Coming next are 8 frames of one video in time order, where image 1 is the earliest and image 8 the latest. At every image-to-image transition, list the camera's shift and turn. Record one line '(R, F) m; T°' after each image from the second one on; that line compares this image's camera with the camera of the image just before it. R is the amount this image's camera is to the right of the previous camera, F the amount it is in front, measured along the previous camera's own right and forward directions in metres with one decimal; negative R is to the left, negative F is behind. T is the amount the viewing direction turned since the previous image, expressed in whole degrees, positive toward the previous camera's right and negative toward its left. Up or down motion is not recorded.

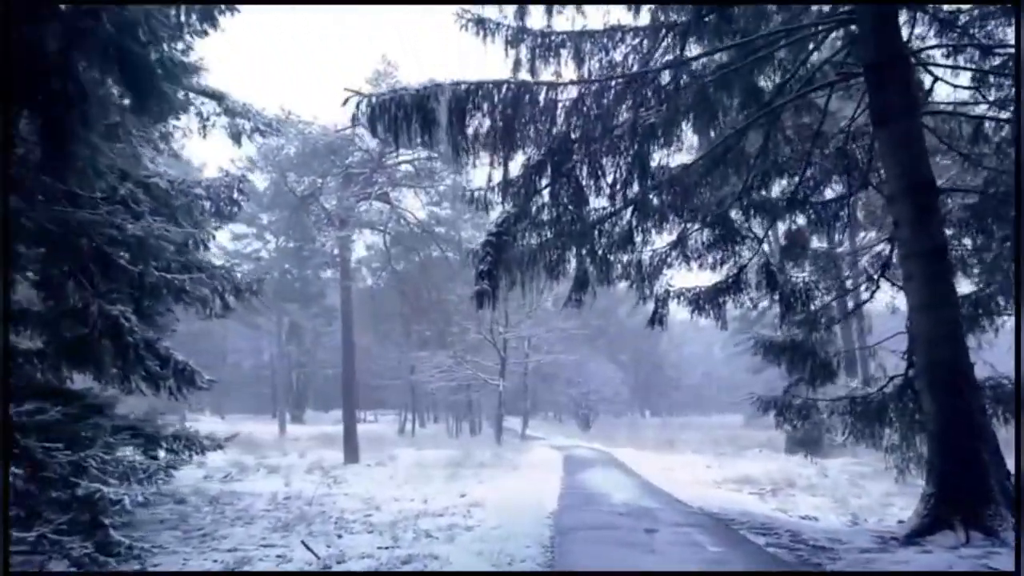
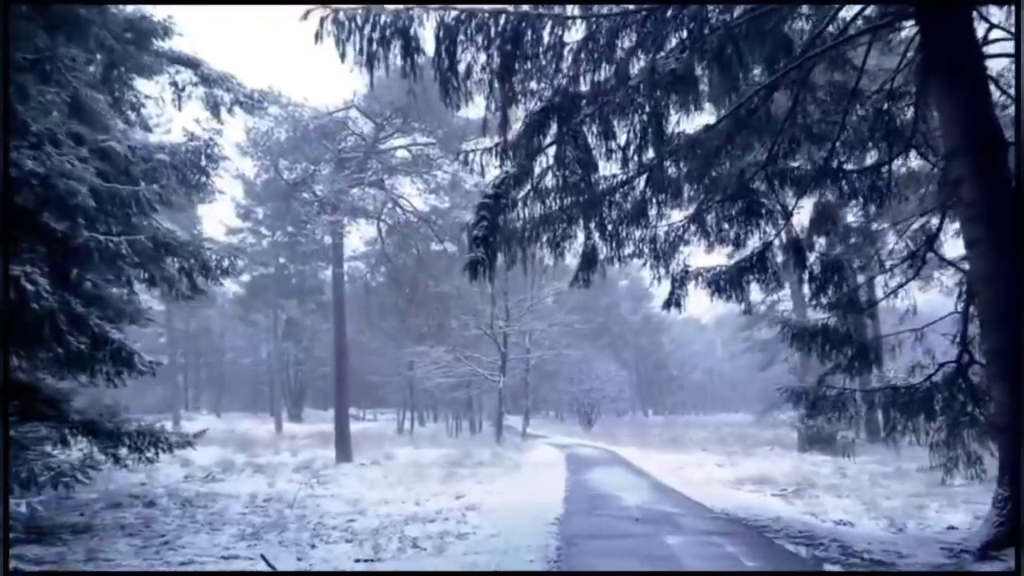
(0.0, +0.5) m; 0°
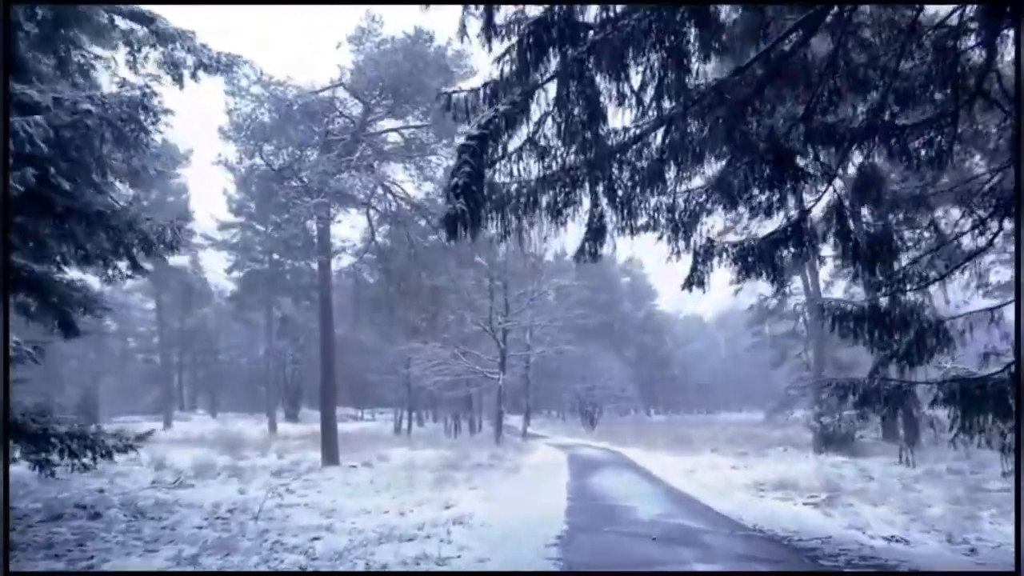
(0.0, +0.6) m; 0°
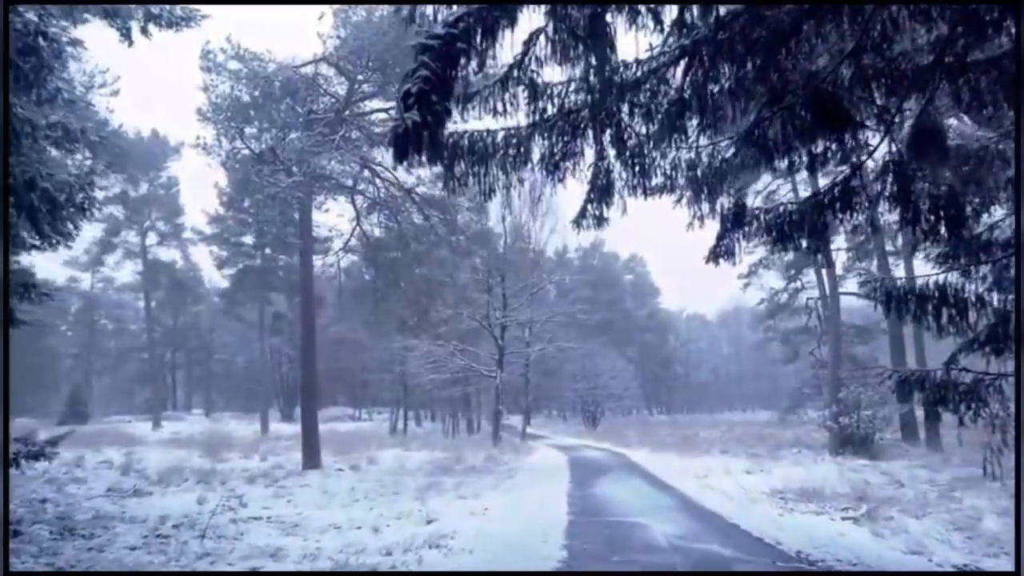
(0.0, +0.6) m; 0°
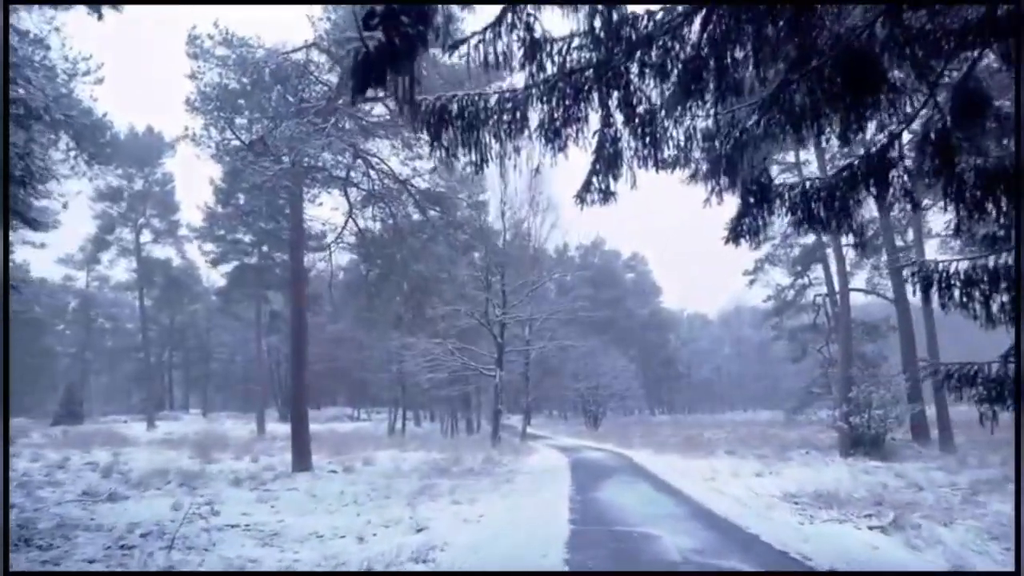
(0.0, +0.3) m; 0°
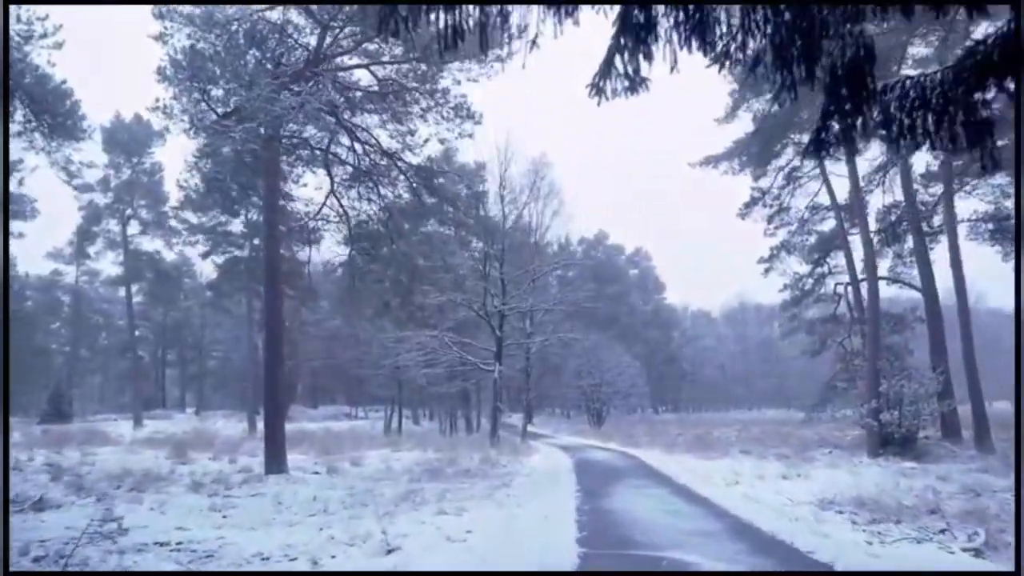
(0.0, +0.7) m; 0°
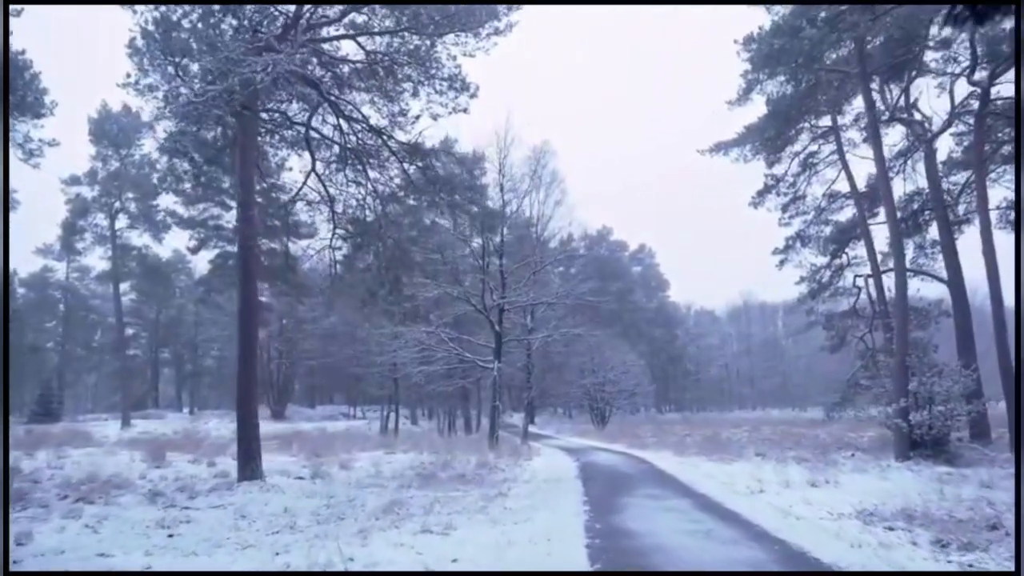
(0.0, +0.6) m; 0°
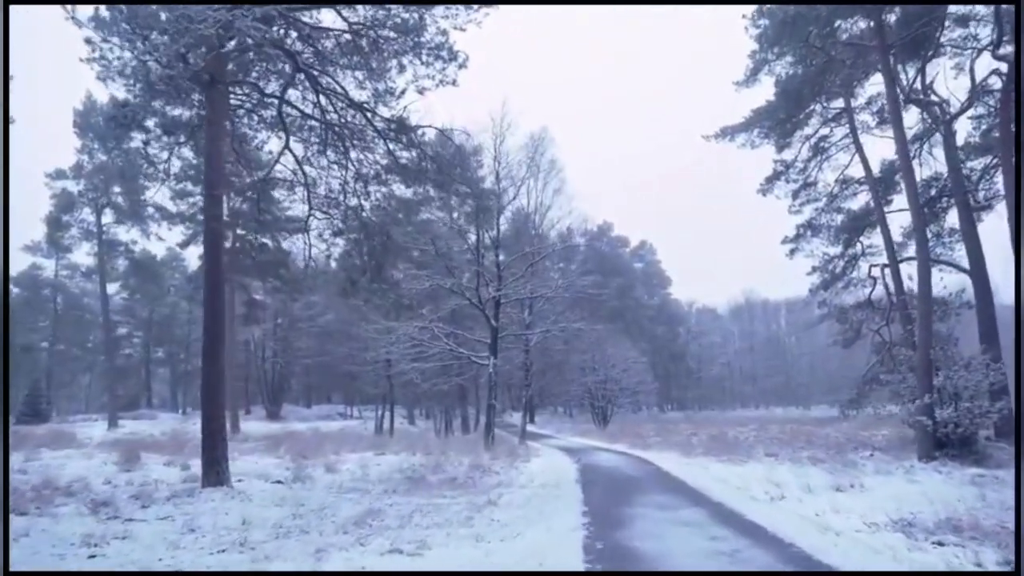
(+0.1, +0.5) m; 0°
